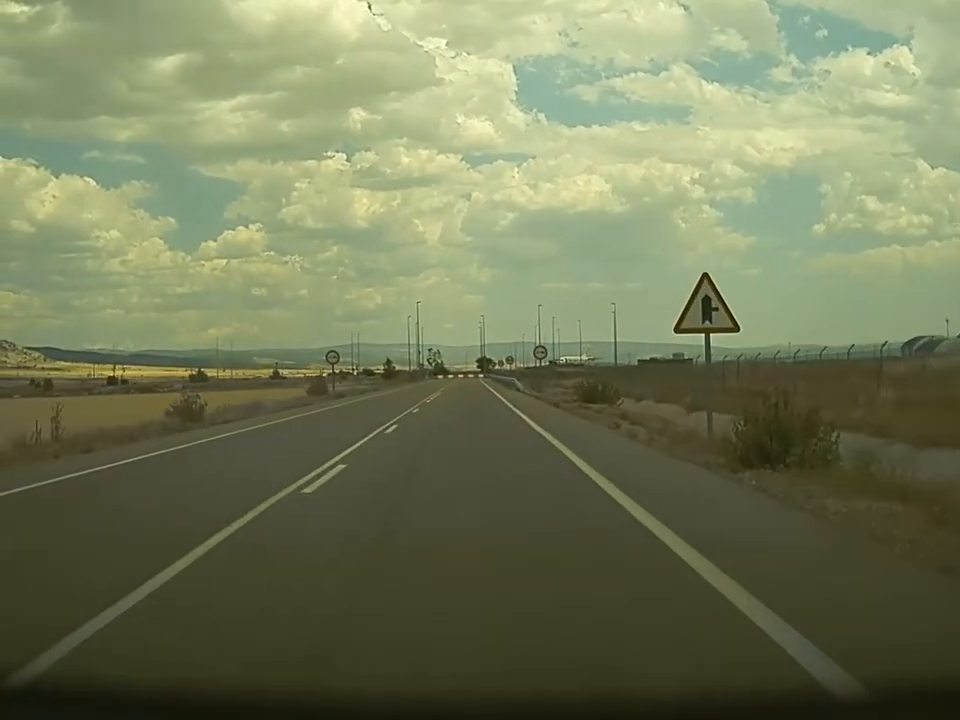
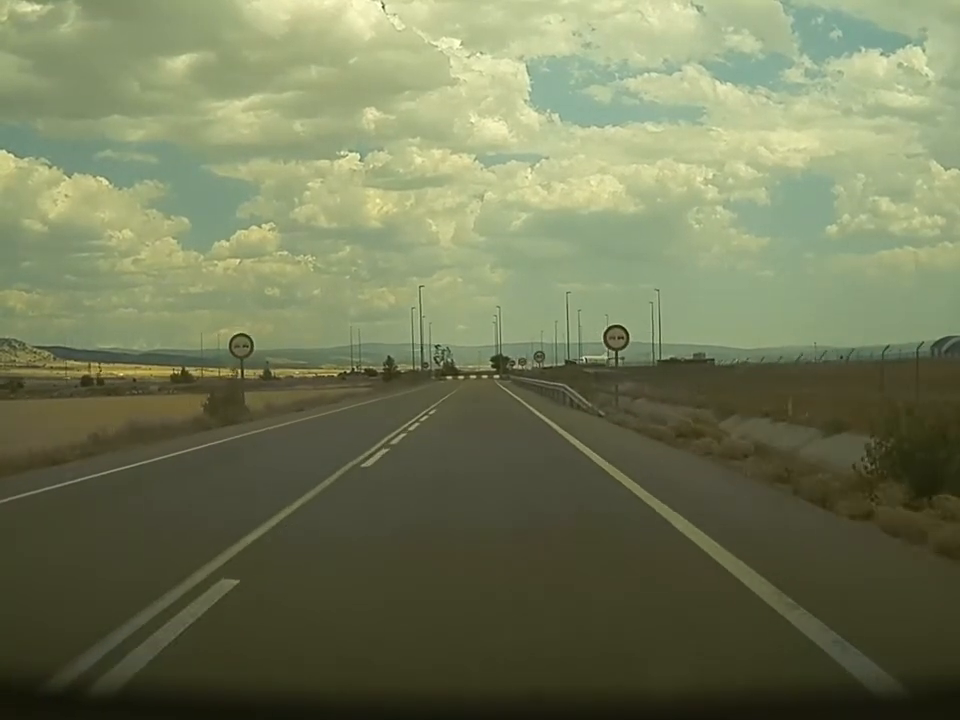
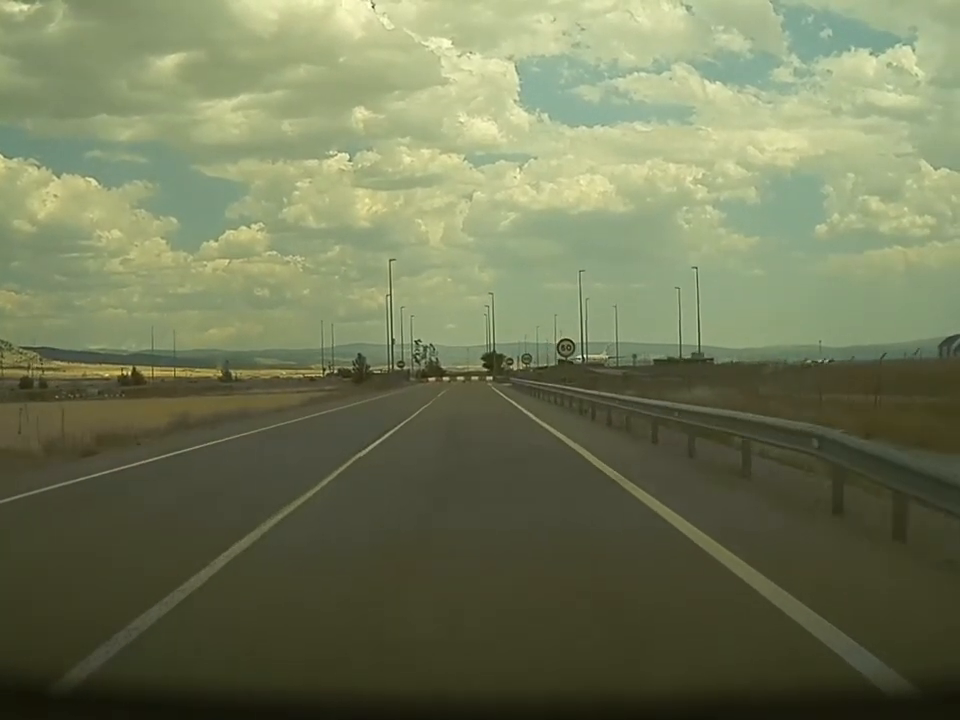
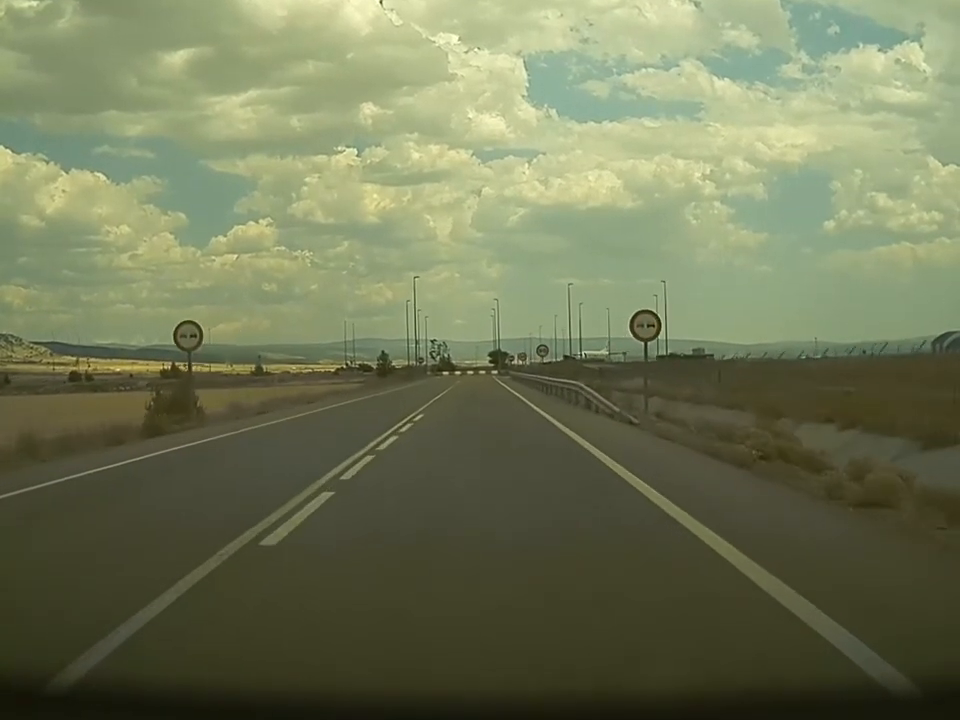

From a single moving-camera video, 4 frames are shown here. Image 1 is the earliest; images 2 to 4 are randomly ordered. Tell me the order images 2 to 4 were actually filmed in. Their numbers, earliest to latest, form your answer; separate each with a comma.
2, 4, 3
